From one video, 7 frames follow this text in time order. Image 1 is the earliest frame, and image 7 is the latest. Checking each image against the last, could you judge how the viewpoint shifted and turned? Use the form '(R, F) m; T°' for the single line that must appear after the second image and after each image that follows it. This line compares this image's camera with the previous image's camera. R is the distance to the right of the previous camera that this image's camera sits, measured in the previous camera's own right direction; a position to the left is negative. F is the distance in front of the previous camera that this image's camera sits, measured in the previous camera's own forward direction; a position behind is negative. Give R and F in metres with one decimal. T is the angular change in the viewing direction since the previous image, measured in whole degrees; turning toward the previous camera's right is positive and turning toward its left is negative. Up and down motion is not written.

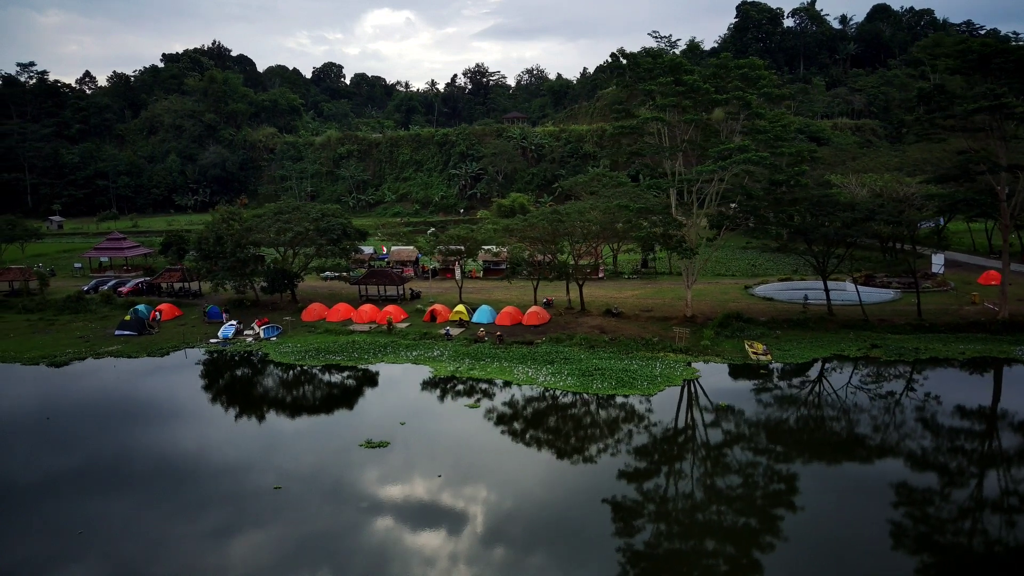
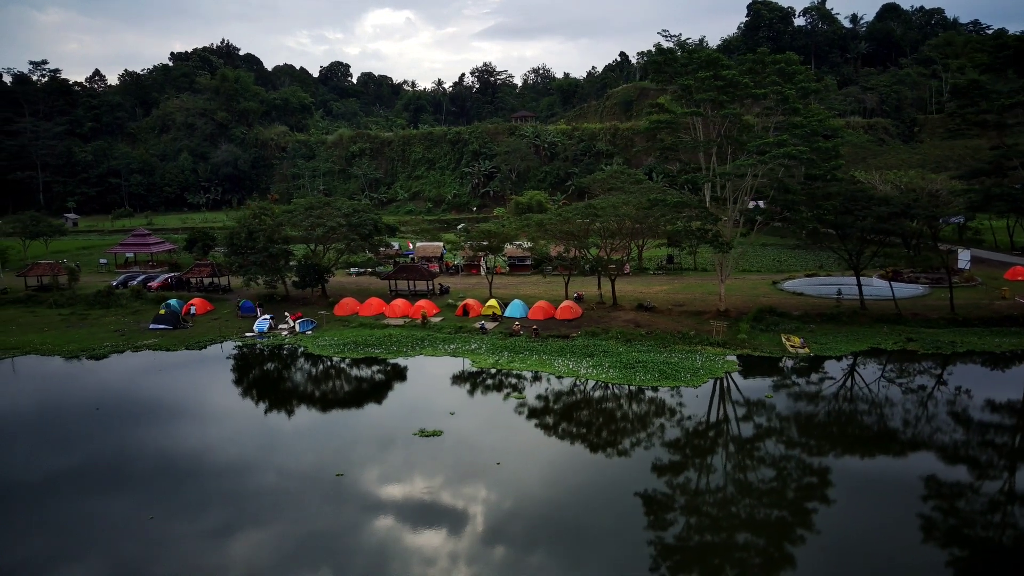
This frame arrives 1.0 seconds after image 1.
(-1.6, -0.1) m; 0°
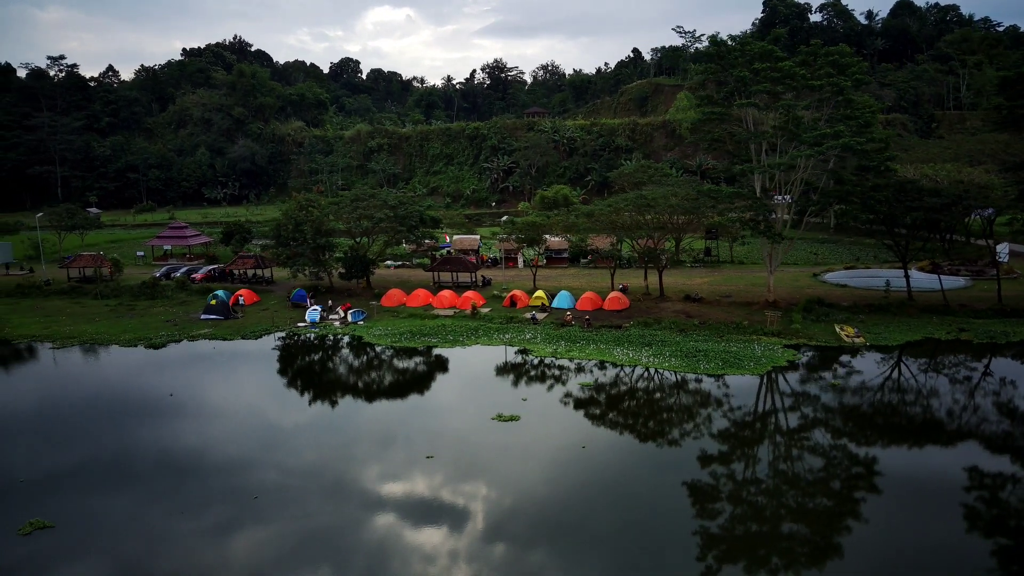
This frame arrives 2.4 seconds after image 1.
(-2.3, -0.2) m; 0°
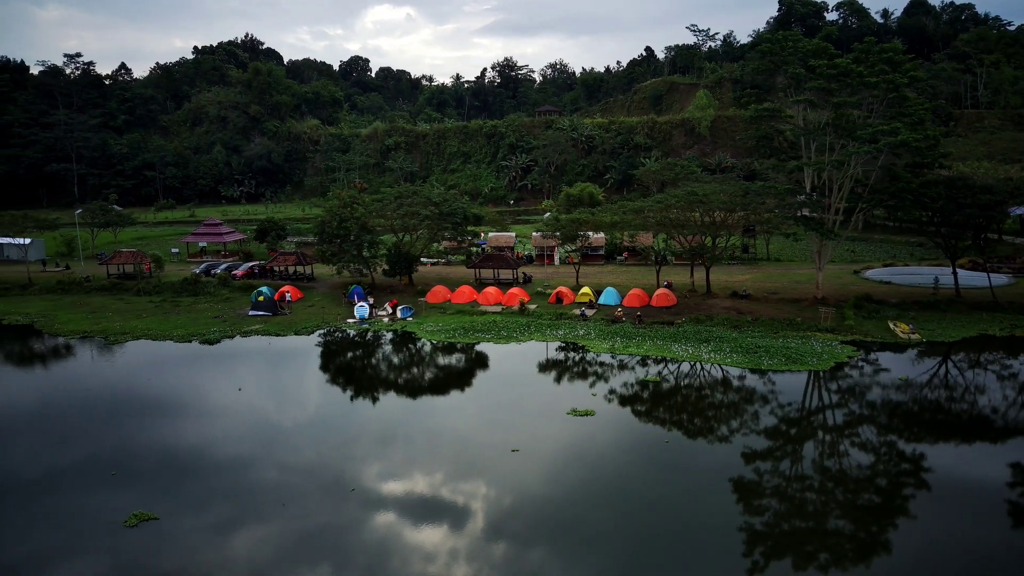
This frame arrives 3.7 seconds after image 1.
(-2.3, 0.0) m; 0°
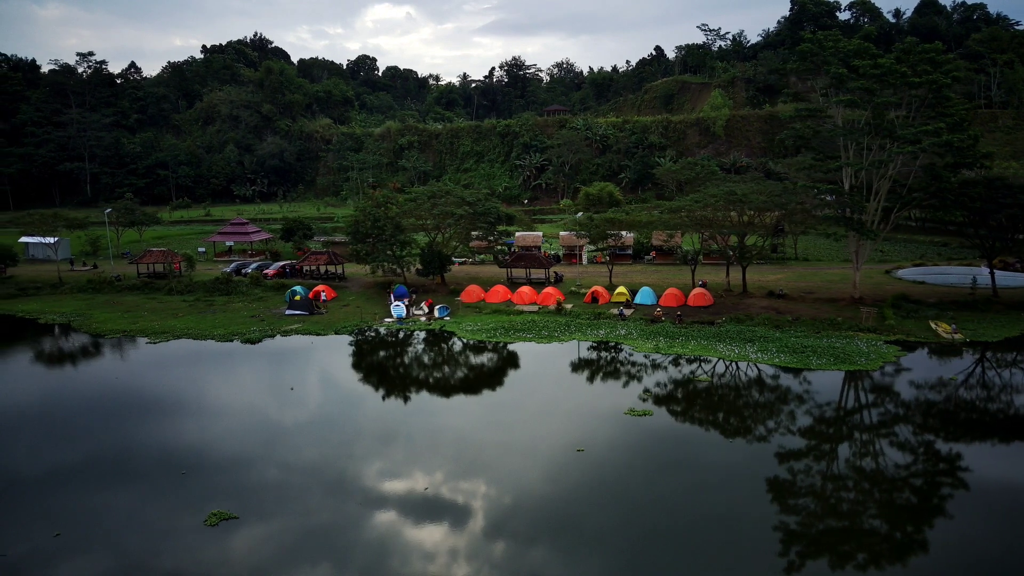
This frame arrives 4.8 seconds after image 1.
(-1.8, 0.0) m; 0°
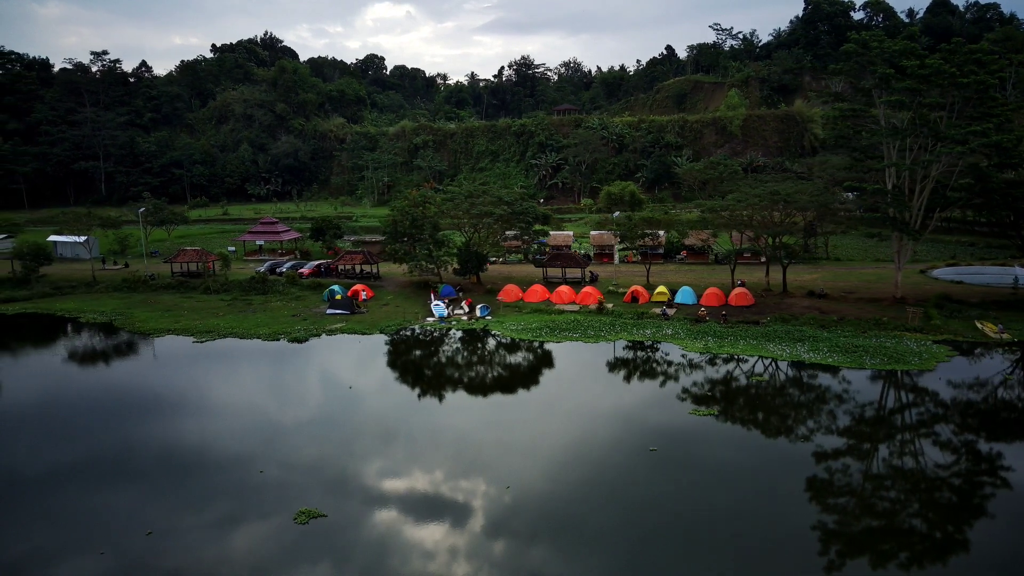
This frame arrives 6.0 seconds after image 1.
(-2.0, 0.0) m; 0°
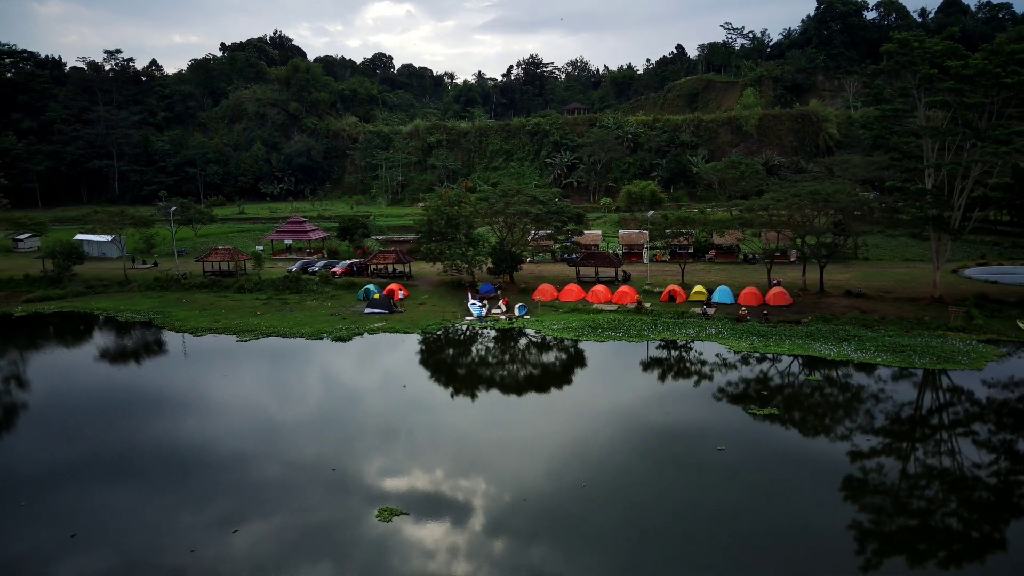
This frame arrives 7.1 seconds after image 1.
(-1.8, 0.0) m; 0°
